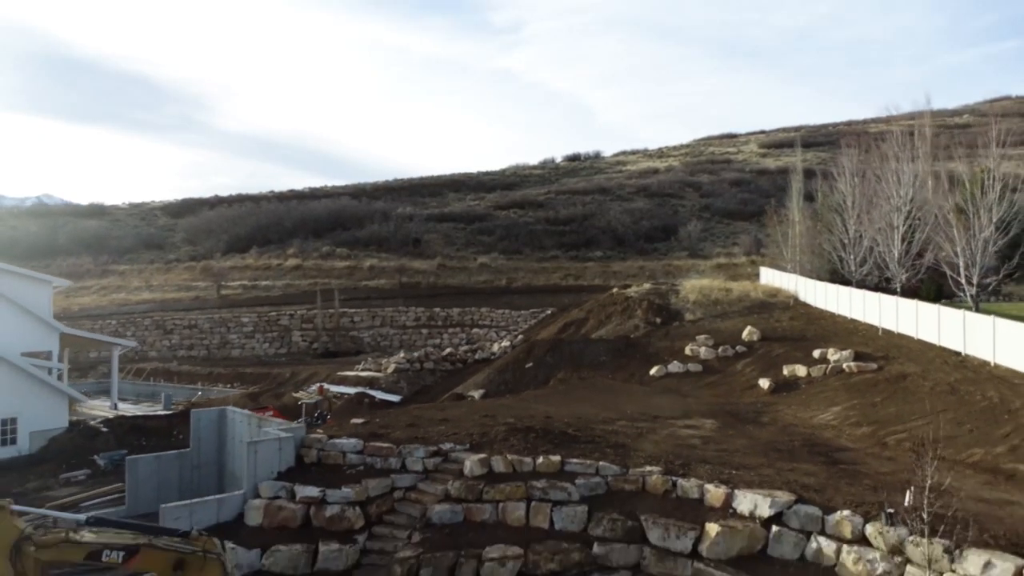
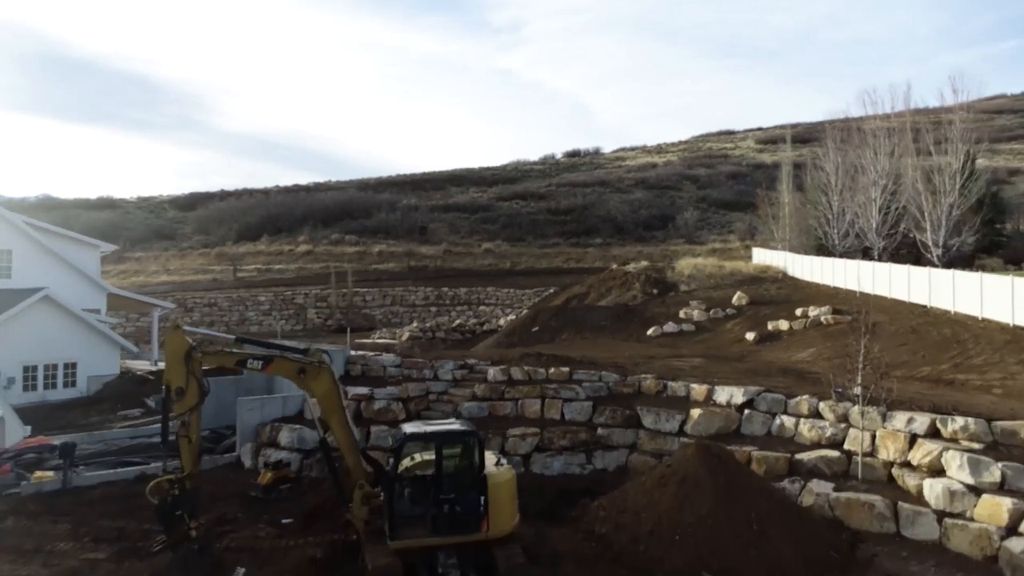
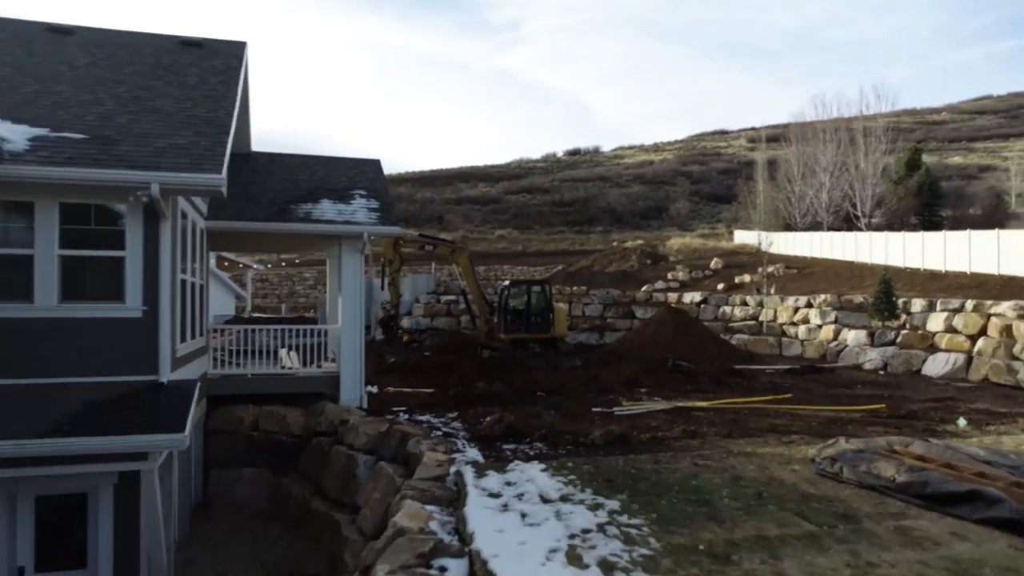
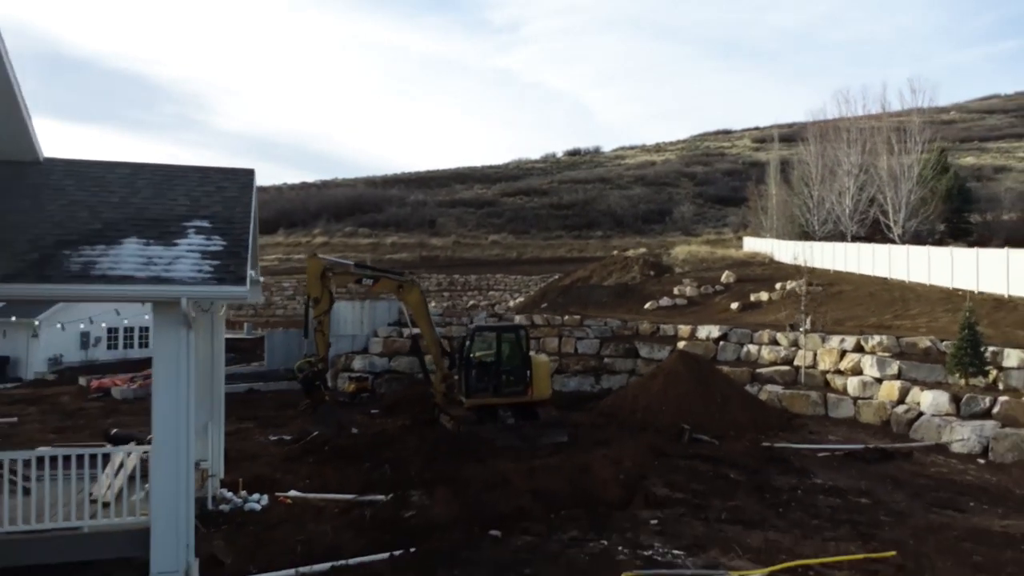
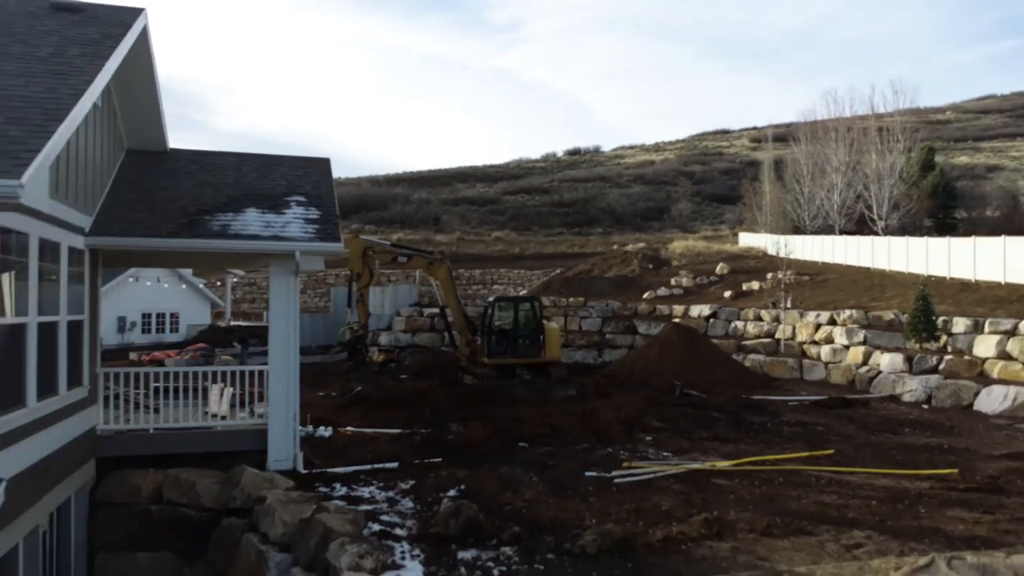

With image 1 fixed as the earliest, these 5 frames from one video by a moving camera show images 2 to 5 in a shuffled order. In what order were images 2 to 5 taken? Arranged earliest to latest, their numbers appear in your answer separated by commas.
2, 4, 5, 3
